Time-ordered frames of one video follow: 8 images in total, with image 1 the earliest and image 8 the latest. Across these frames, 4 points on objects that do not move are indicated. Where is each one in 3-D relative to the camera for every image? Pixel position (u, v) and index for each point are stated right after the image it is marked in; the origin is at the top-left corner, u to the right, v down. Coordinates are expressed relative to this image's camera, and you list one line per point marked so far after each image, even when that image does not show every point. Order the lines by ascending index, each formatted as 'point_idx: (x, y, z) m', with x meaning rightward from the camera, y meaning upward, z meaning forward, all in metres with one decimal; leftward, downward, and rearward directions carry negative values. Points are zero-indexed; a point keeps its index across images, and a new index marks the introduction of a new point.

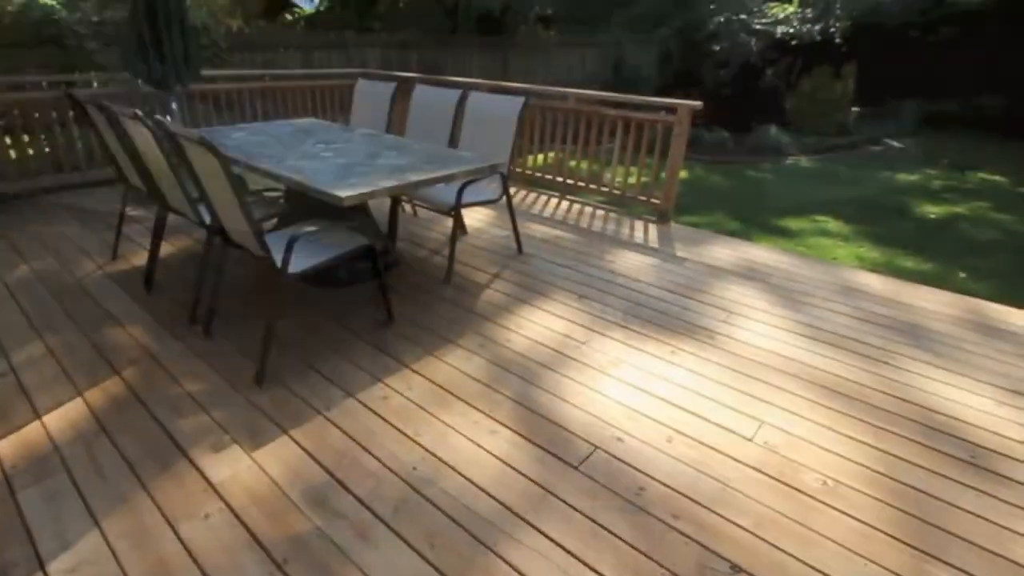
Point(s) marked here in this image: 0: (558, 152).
0: (+0.4, +1.2, +4.2) m
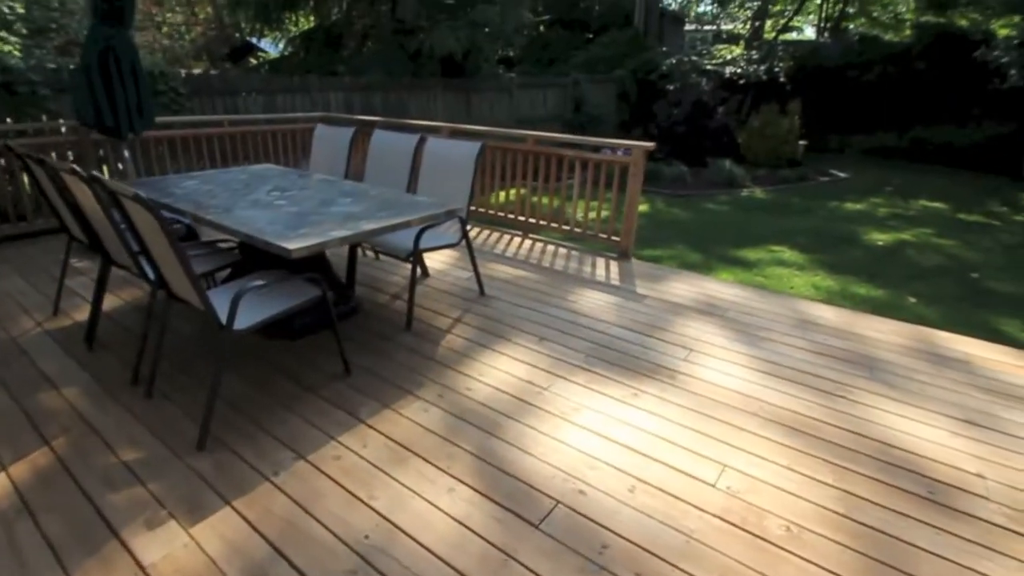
0: (+0.1, +0.9, +4.2) m
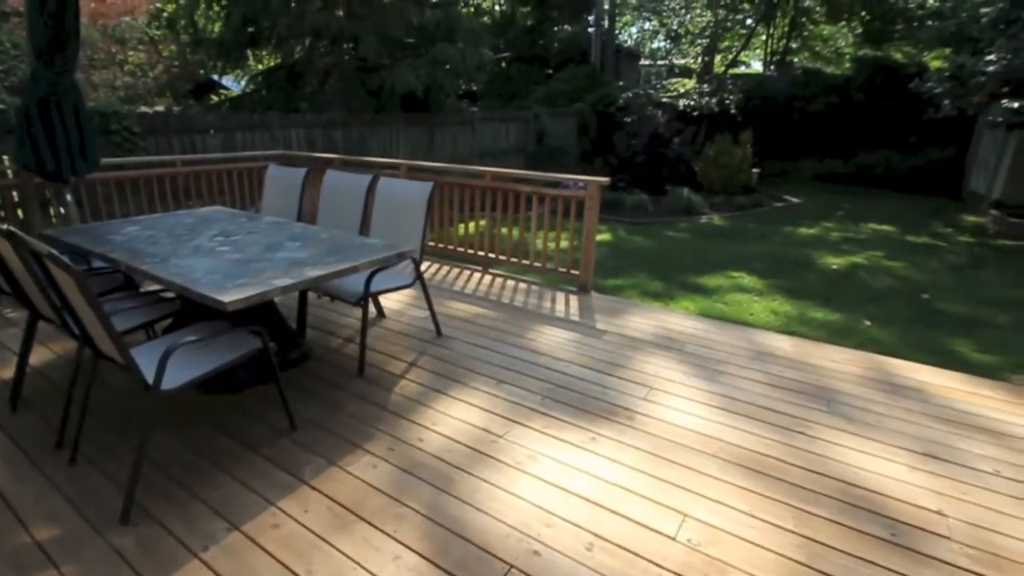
0: (-0.3, +0.5, +4.2) m
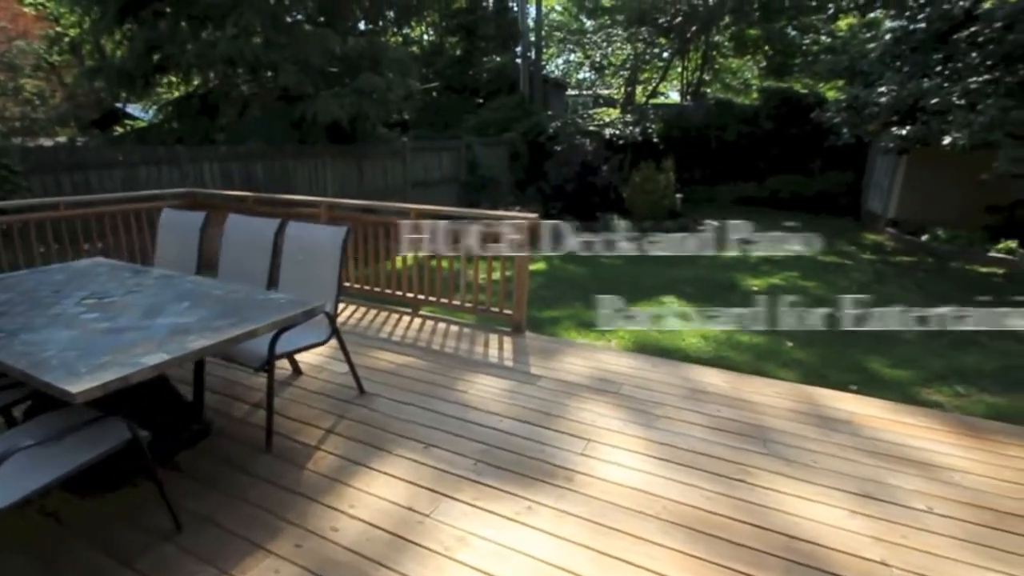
0: (-0.9, +0.2, +4.0) m
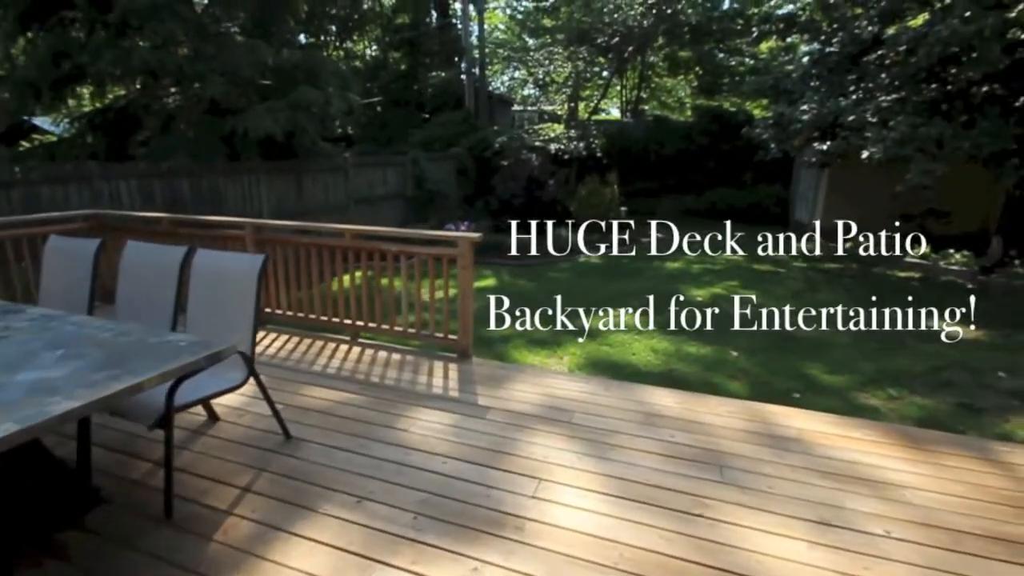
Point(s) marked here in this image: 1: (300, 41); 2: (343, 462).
0: (-1.3, 0.0, +3.7) m
1: (-3.9, +4.5, +8.9) m
2: (-0.8, -0.8, +2.3) m
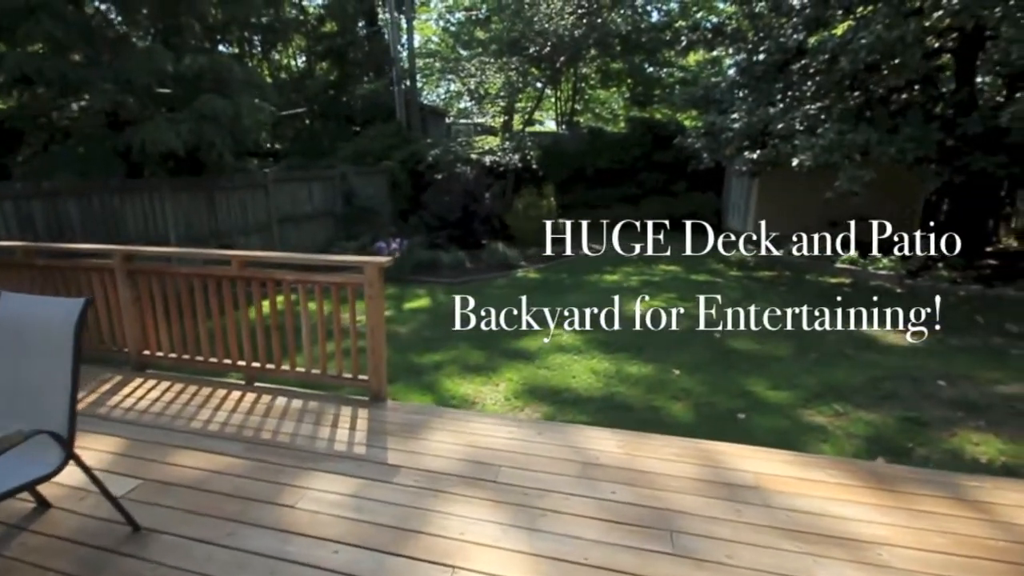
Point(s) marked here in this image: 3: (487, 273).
0: (-1.8, -0.2, +3.1) m
1: (-5.2, +4.0, +8.2) m
2: (-1.1, -1.0, +1.7) m
3: (-0.5, +0.3, +9.1) m
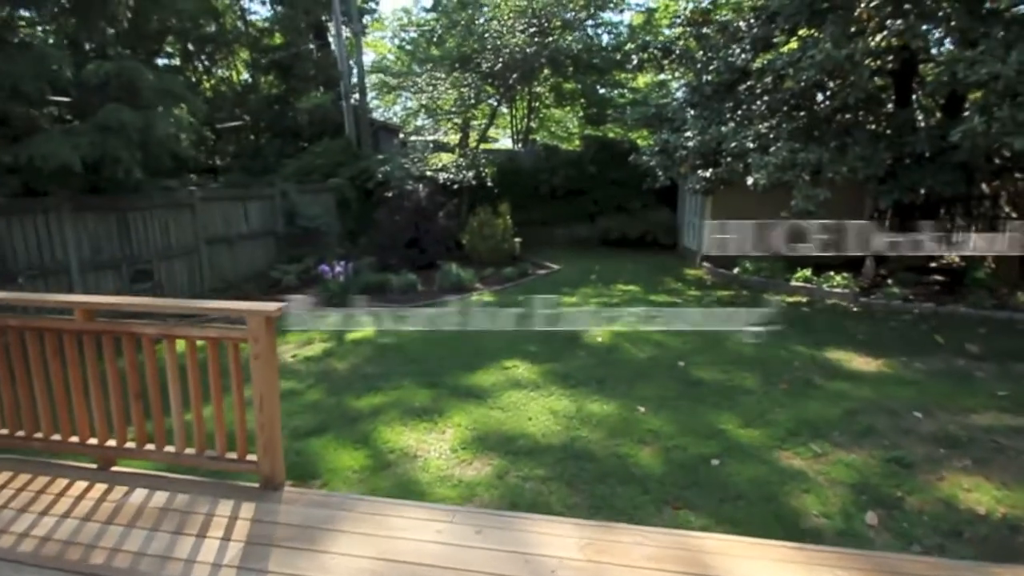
0: (-2.1, -0.5, +2.4) m
1: (-6.0, +3.6, +7.3) m
2: (-1.3, -1.2, +1.1) m
3: (-1.3, -0.2, +8.5) m
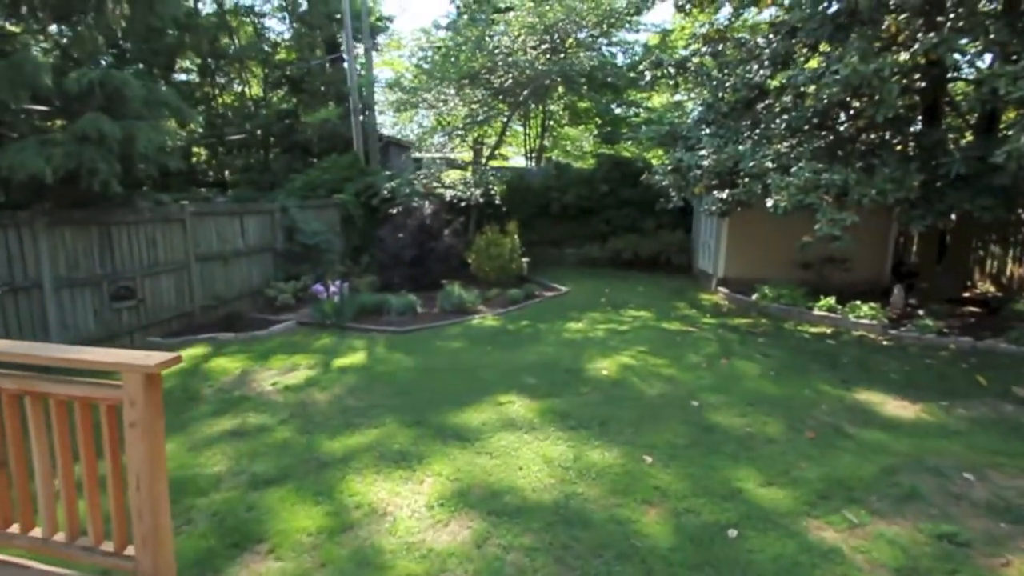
0: (-2.3, -0.7, +2.0) m
1: (-5.9, +3.3, +7.1) m
2: (-1.5, -1.3, +0.6) m
3: (-1.3, -0.5, +8.0) m
